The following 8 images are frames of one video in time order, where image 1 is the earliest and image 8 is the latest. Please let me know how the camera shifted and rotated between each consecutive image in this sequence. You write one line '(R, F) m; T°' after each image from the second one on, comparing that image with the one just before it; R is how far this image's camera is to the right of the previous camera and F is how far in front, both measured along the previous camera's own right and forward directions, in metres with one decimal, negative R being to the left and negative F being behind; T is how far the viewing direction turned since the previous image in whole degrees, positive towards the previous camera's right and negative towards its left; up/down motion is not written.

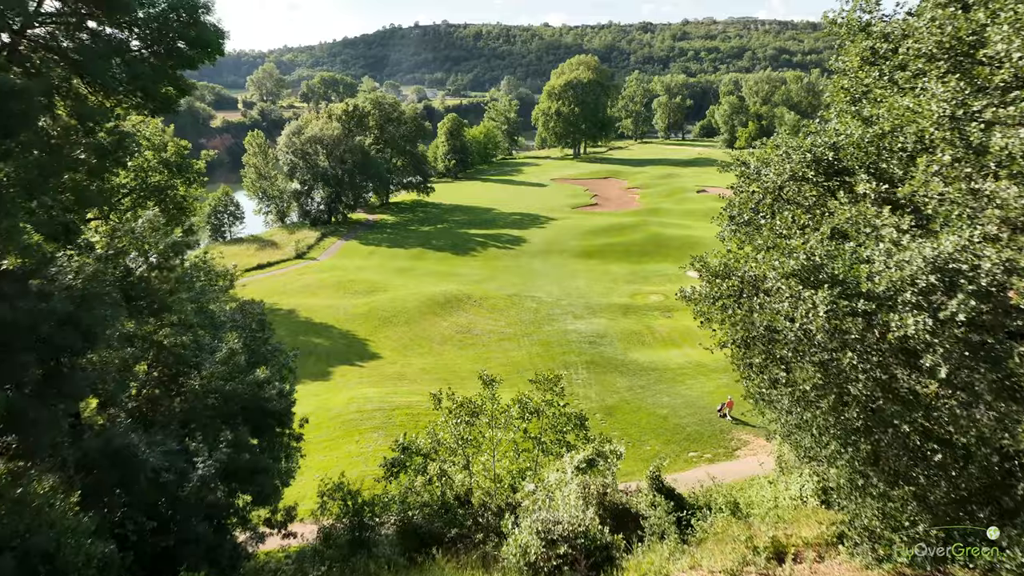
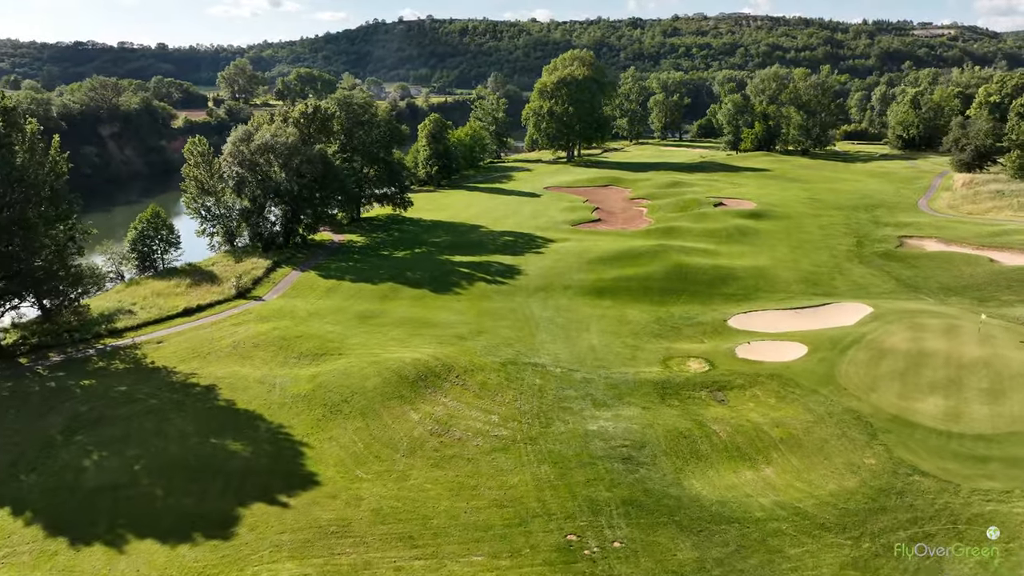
(-0.3, +8.6) m; +1°
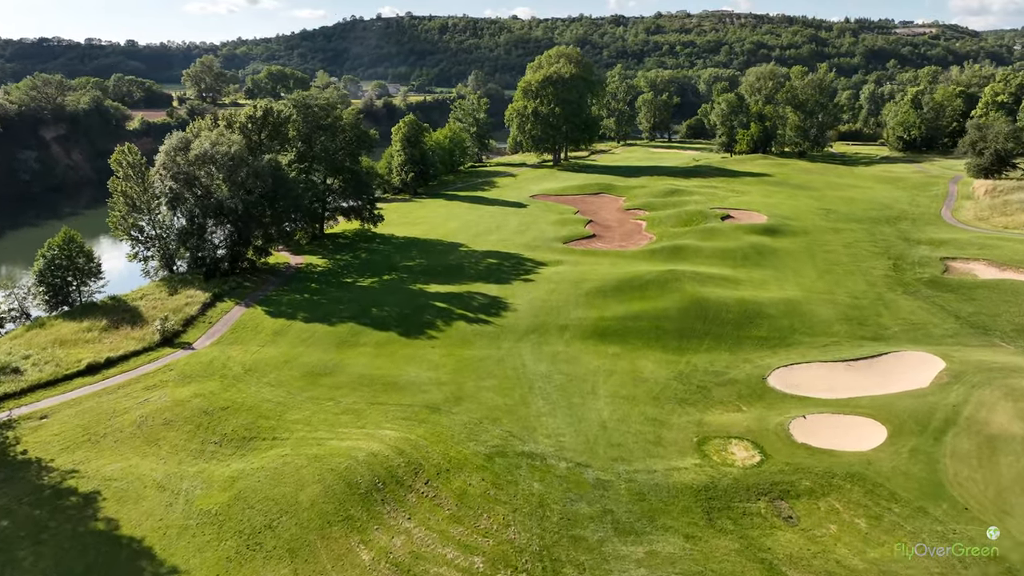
(-0.2, +6.5) m; +1°
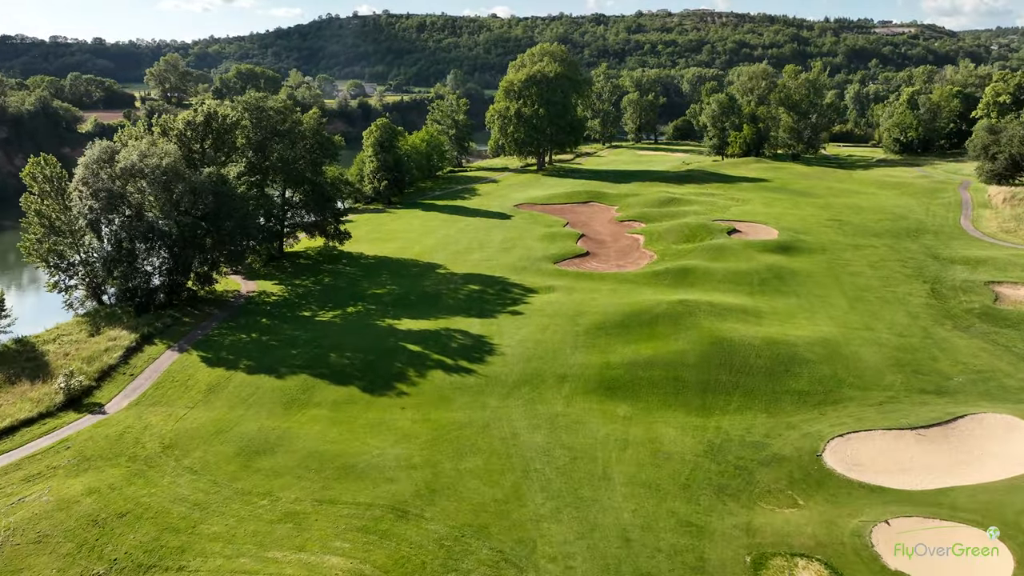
(-0.2, +5.5) m; +2°
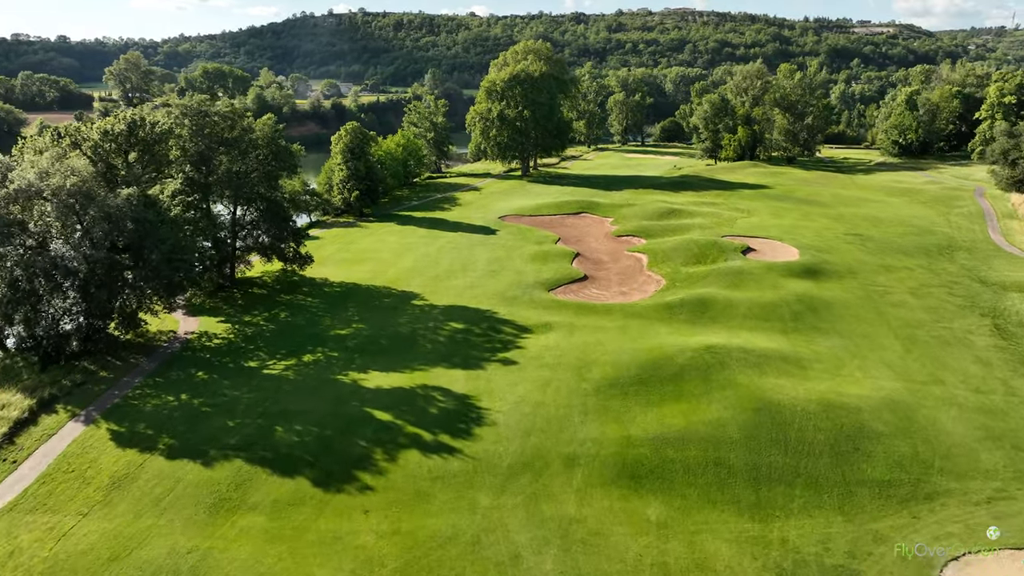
(-0.4, +5.8) m; +2°
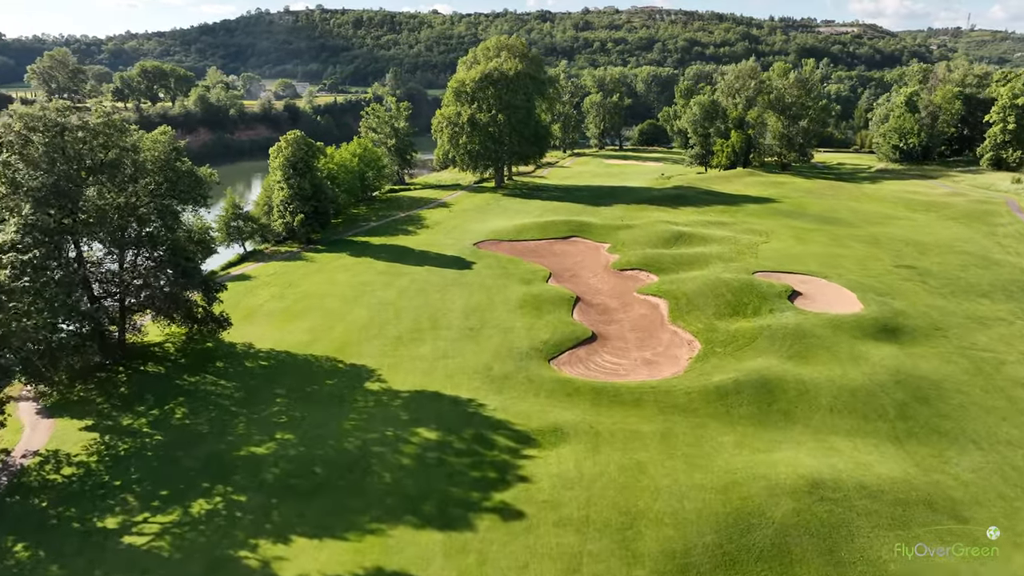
(-0.9, +9.6) m; +3°
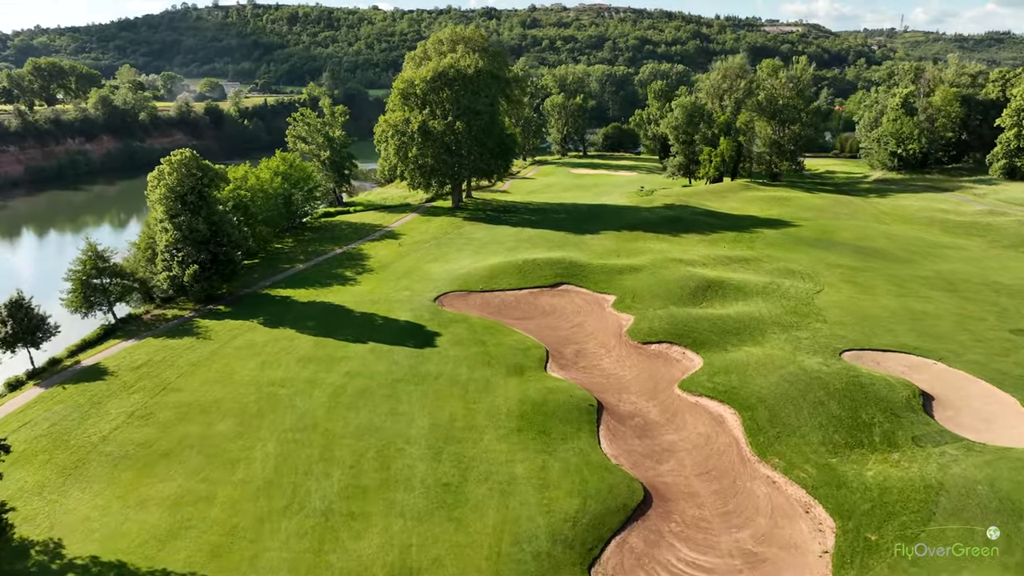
(-1.4, +12.4) m; +4°
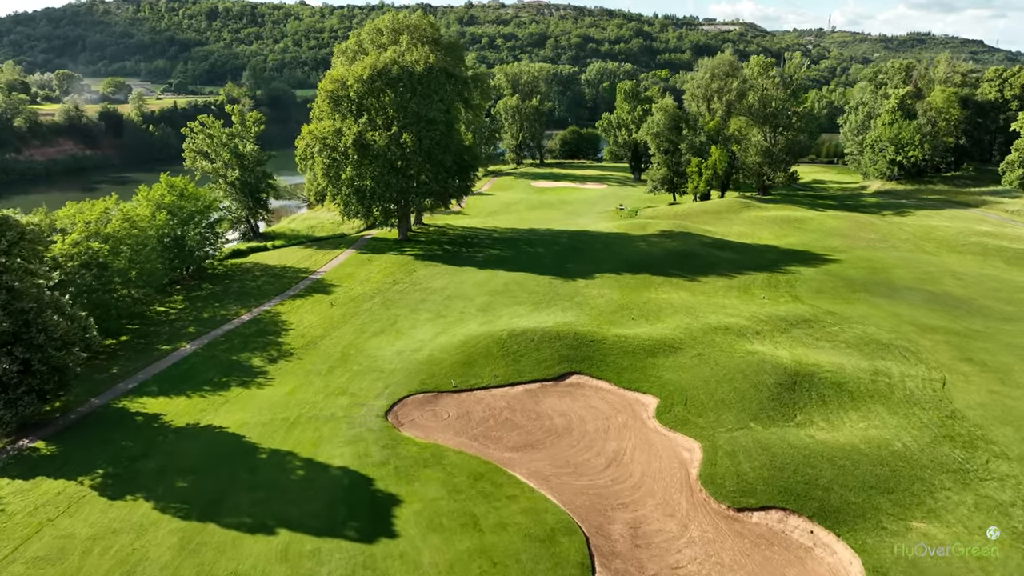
(-1.8, +12.7) m; +5°
